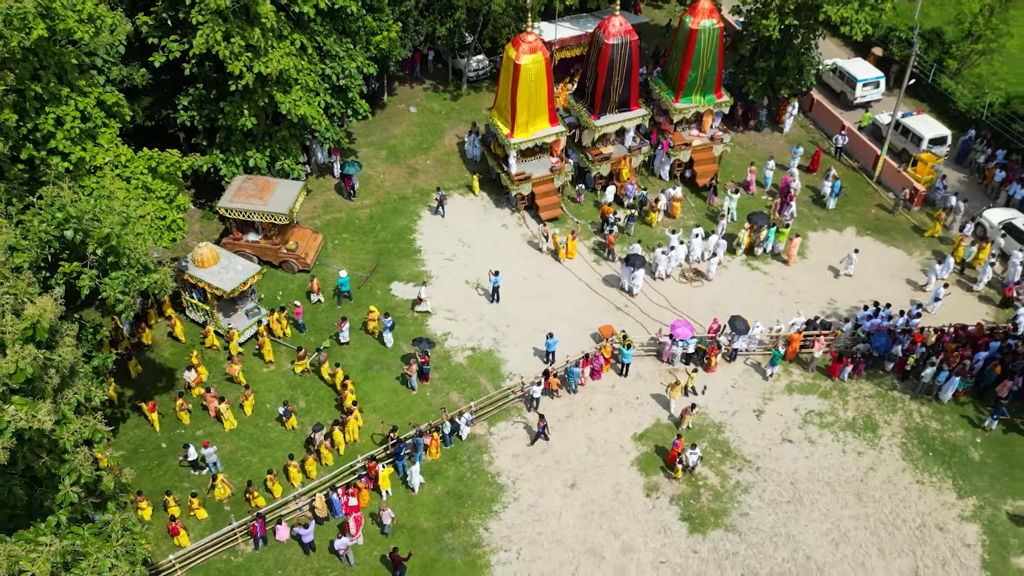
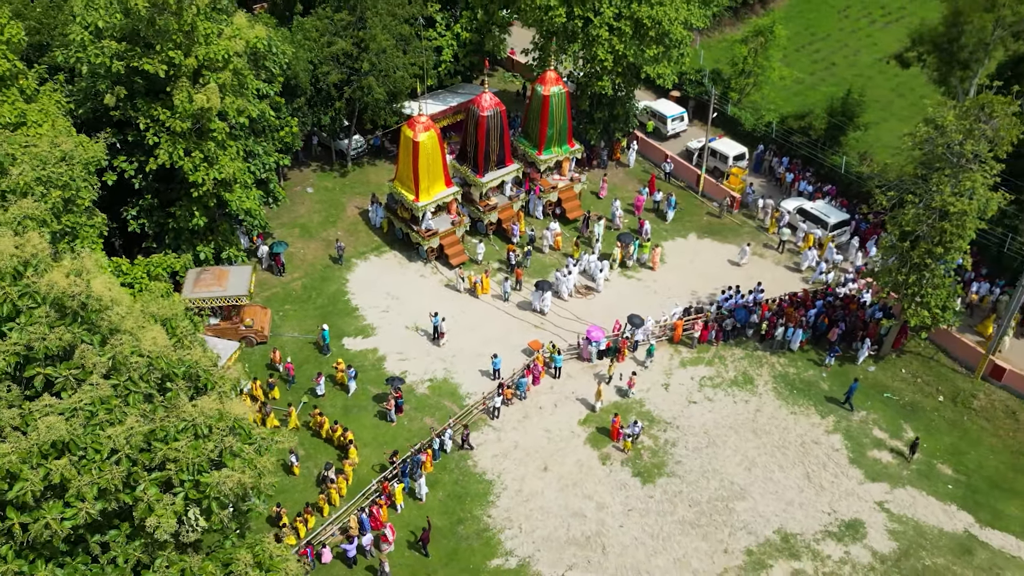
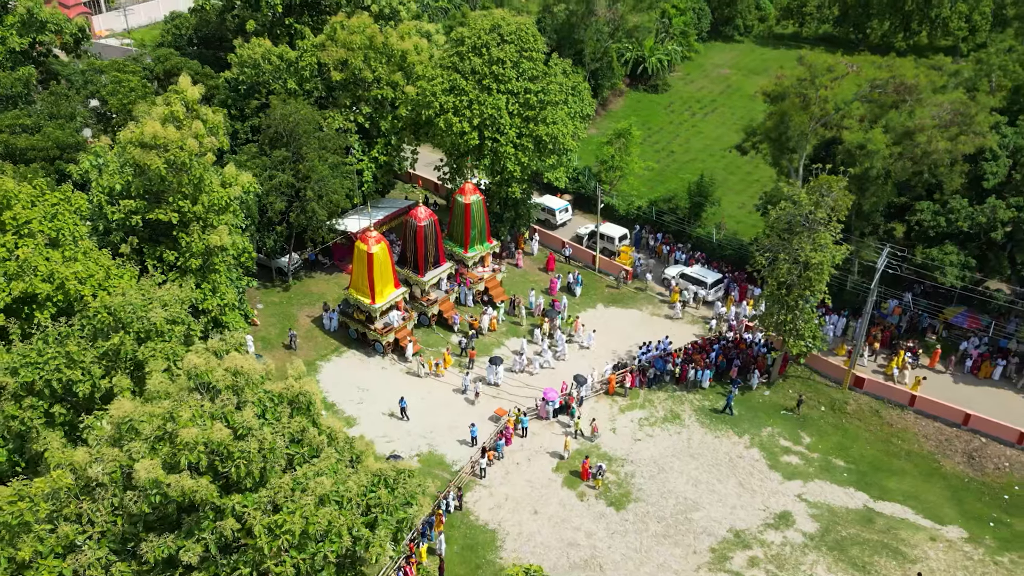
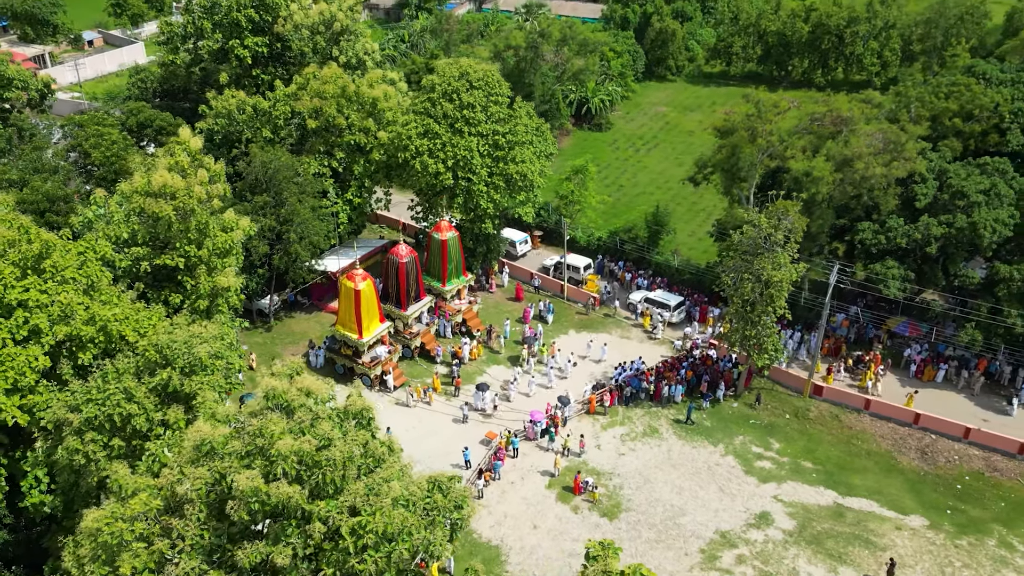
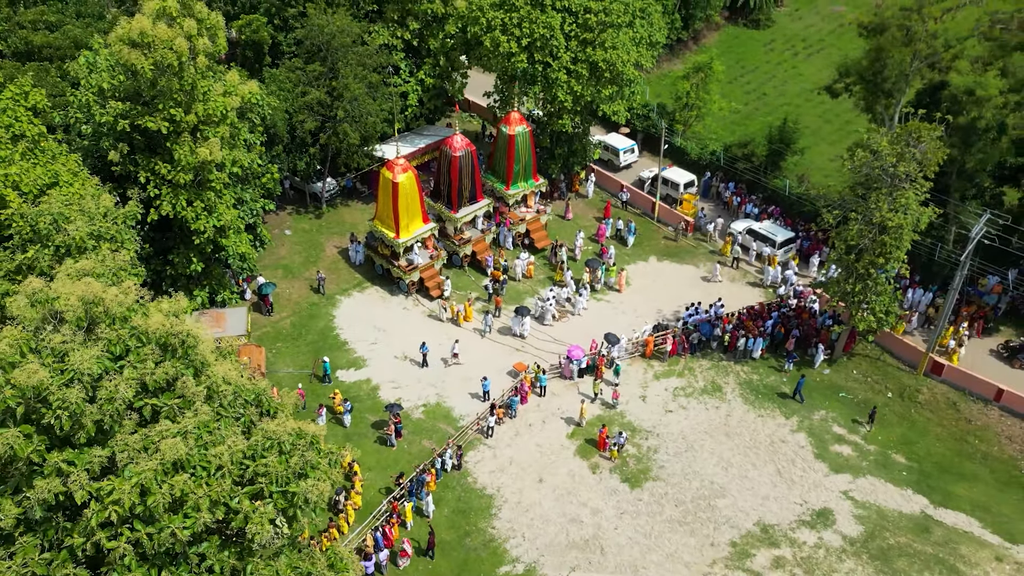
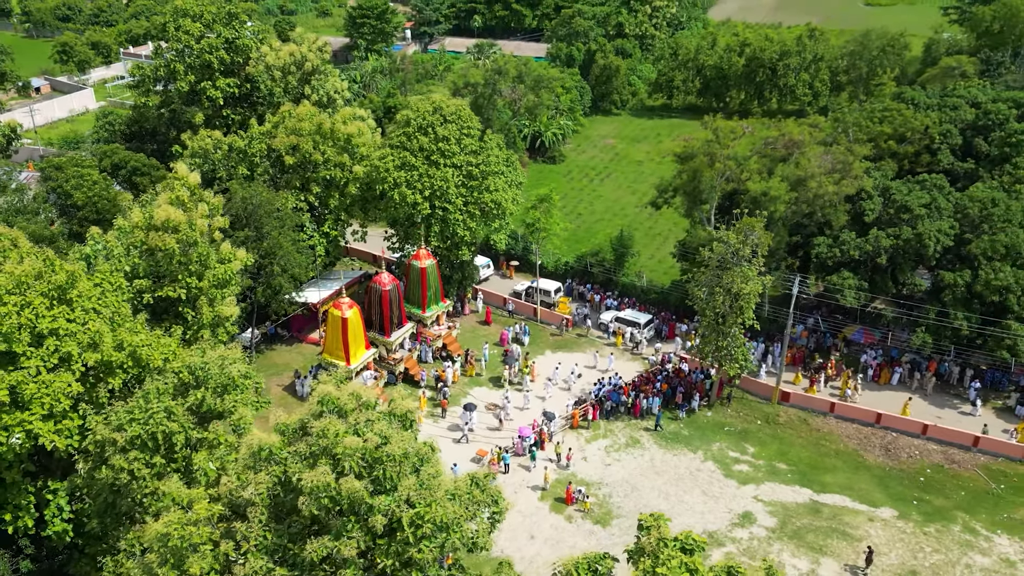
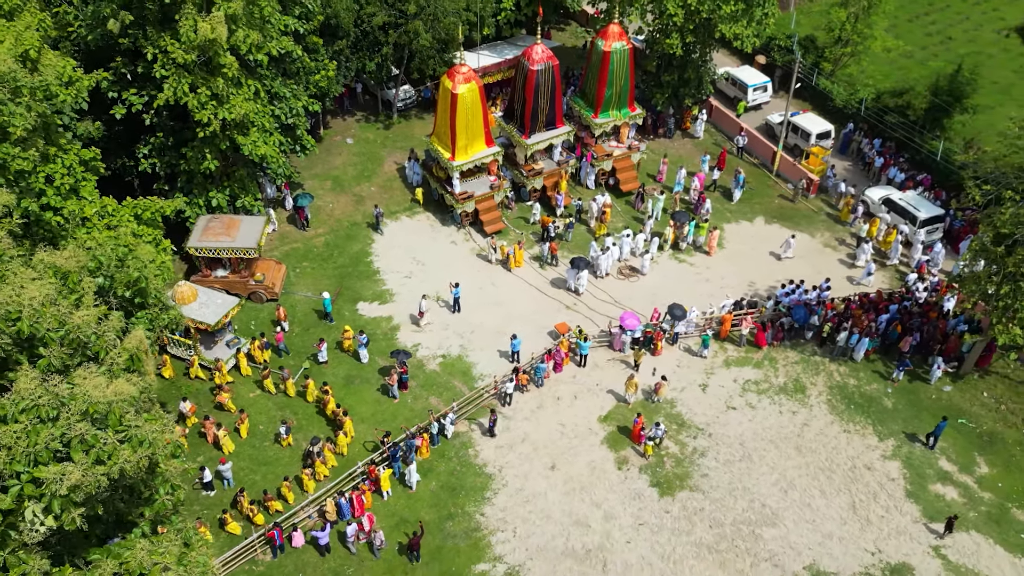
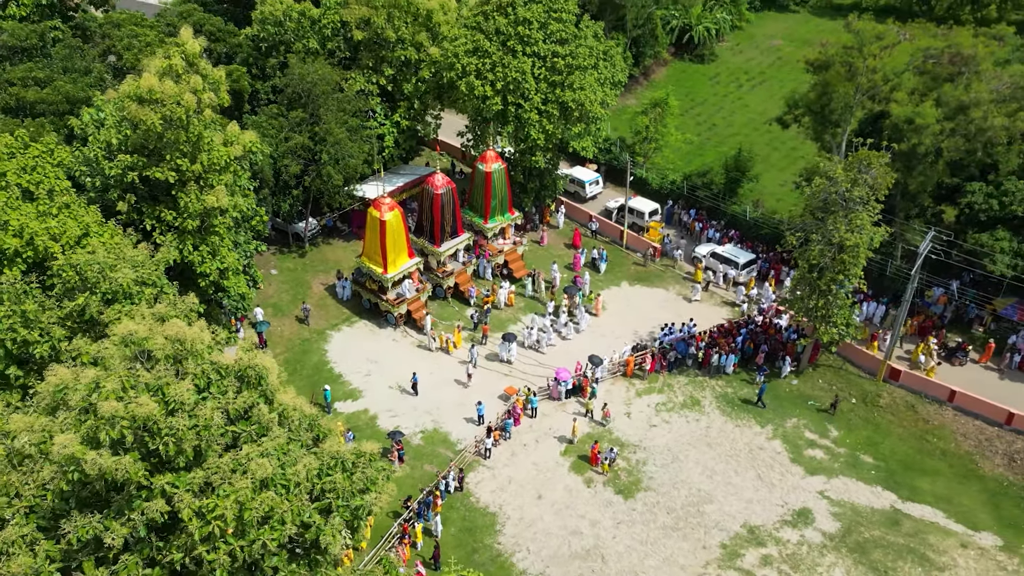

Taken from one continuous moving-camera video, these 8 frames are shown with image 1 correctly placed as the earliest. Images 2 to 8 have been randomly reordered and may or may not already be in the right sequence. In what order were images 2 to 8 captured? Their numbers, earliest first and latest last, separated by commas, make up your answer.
7, 2, 5, 8, 3, 4, 6
